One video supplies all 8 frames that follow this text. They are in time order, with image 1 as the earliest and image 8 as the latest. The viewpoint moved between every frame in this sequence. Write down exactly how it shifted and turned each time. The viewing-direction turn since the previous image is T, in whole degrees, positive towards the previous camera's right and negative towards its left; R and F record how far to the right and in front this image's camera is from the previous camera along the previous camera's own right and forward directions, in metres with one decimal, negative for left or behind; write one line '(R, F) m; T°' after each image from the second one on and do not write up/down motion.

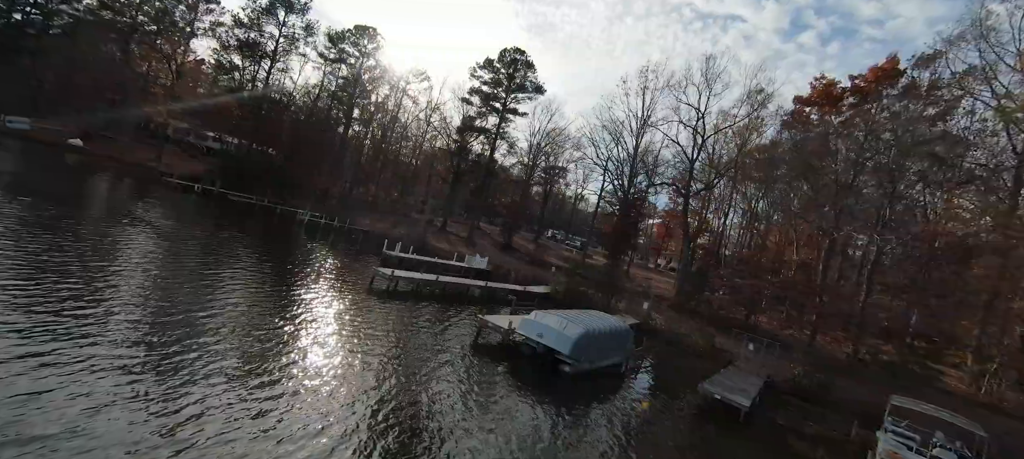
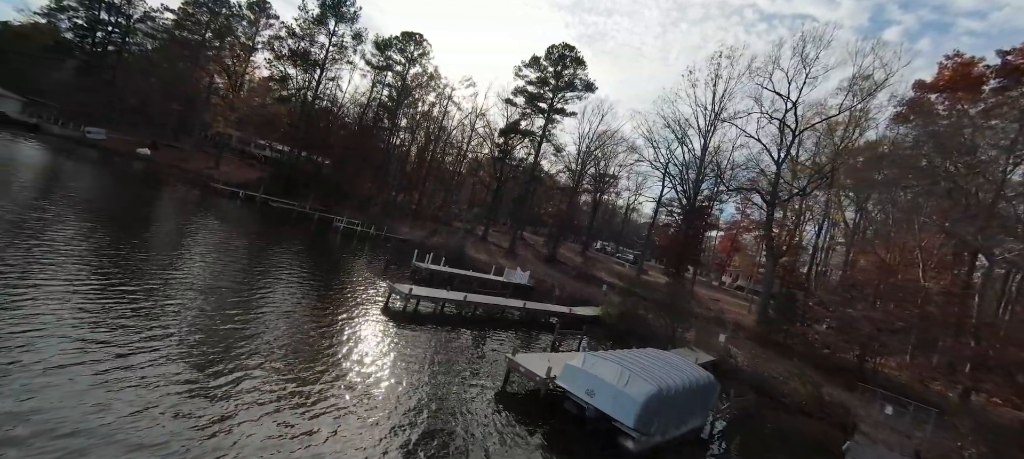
(+0.1, +3.2) m; -7°
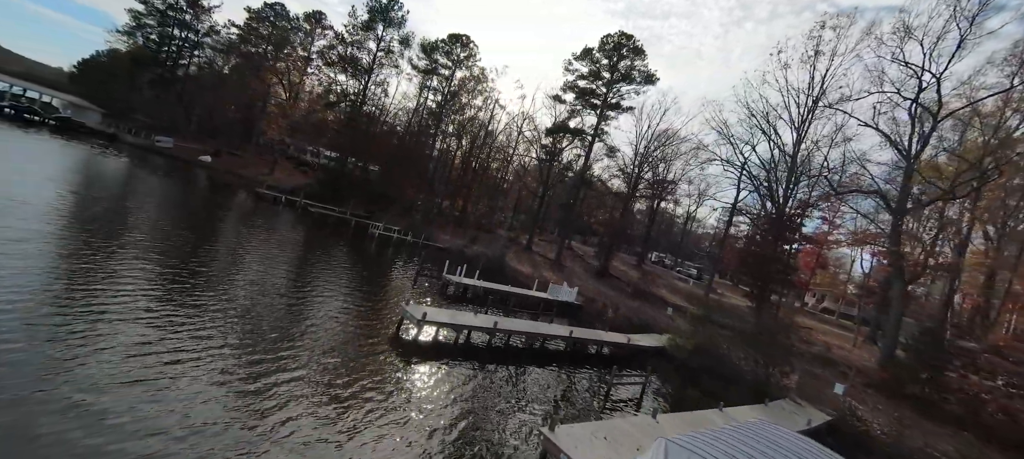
(+0.1, +3.3) m; -7°
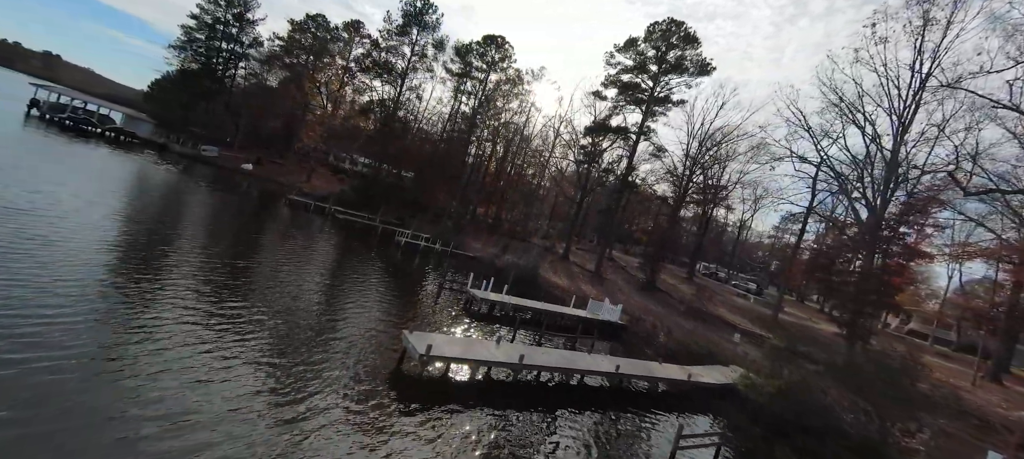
(+0.1, +2.6) m; -5°
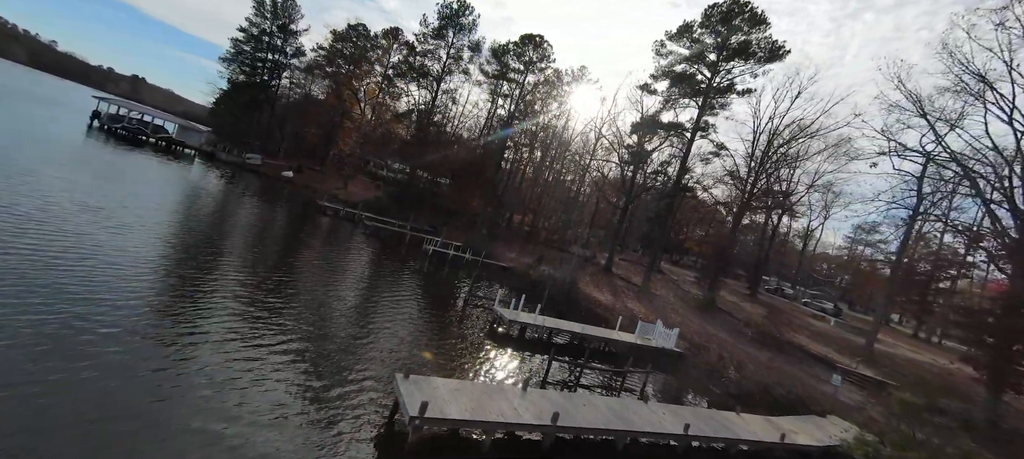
(+0.1, +2.7) m; -5°
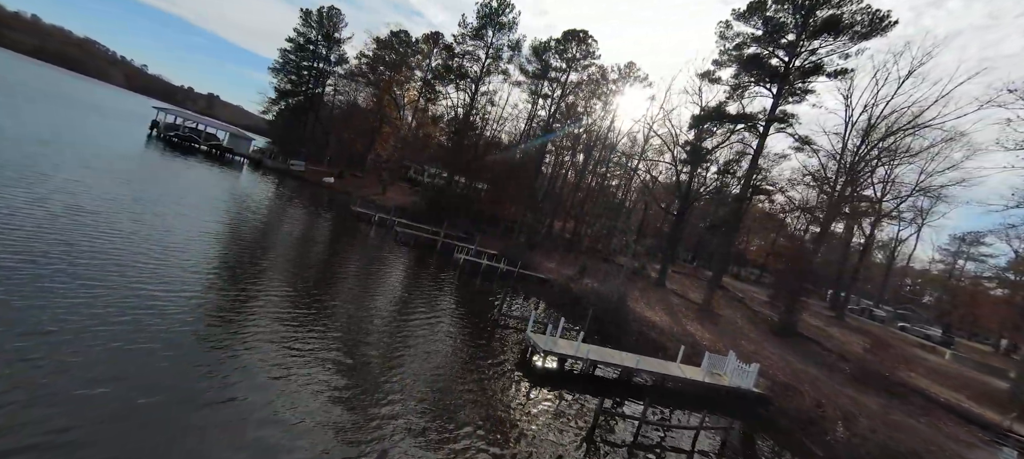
(+0.1, +2.8) m; -6°
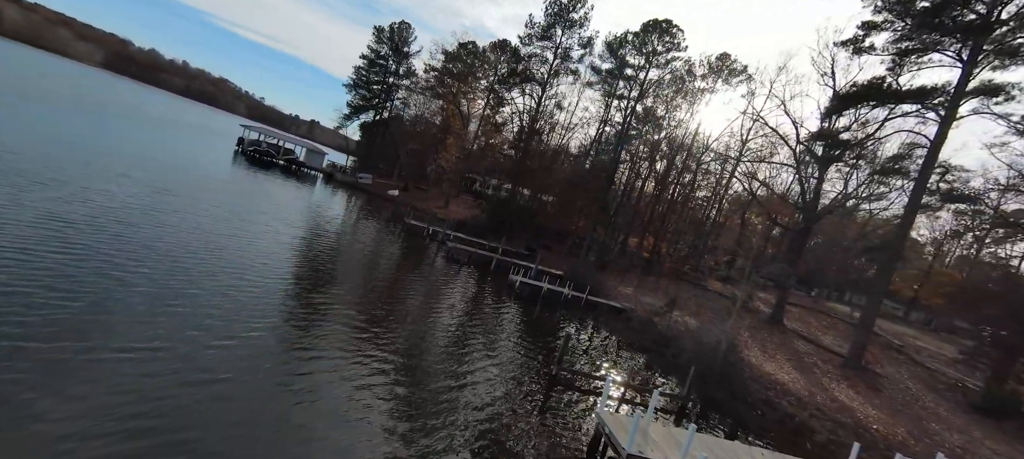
(0.0, +4.4) m; -10°
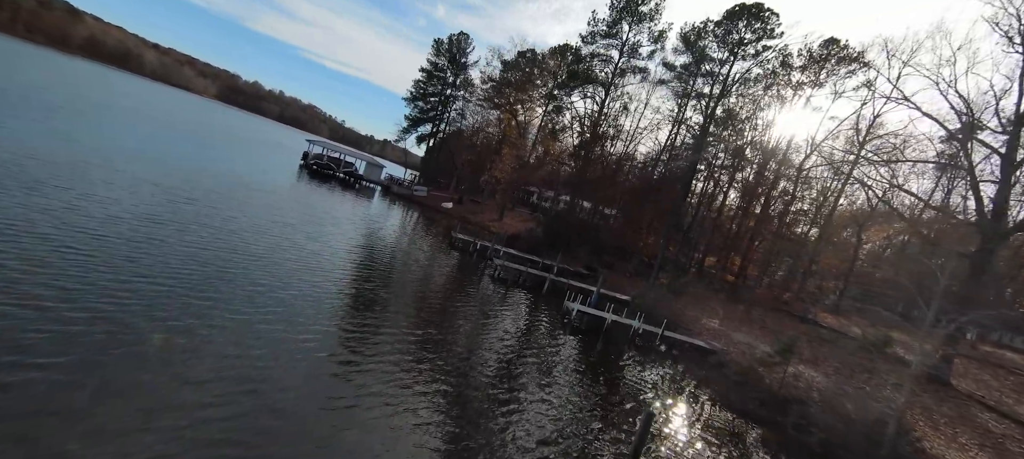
(+0.1, +3.6) m; -8°
